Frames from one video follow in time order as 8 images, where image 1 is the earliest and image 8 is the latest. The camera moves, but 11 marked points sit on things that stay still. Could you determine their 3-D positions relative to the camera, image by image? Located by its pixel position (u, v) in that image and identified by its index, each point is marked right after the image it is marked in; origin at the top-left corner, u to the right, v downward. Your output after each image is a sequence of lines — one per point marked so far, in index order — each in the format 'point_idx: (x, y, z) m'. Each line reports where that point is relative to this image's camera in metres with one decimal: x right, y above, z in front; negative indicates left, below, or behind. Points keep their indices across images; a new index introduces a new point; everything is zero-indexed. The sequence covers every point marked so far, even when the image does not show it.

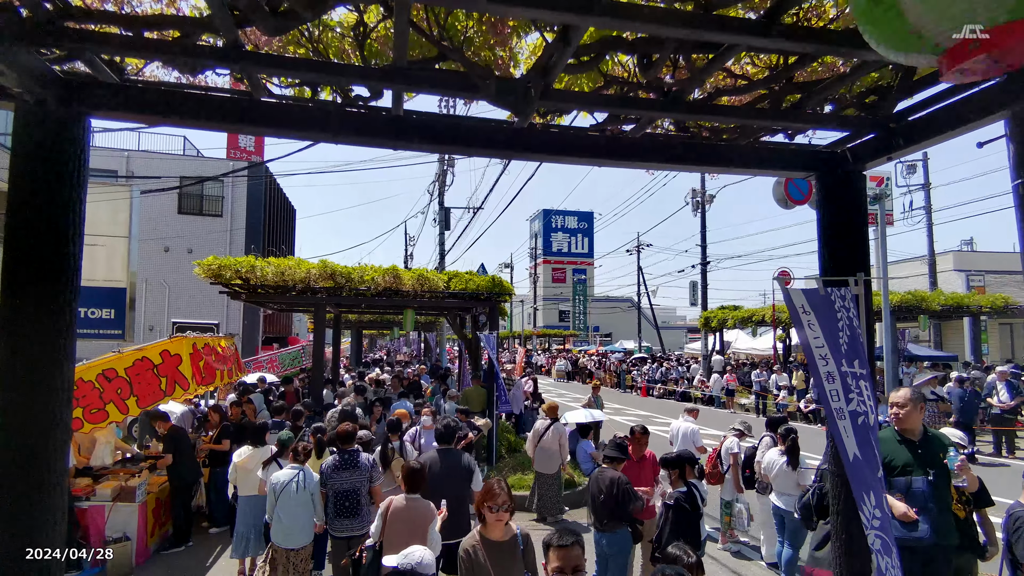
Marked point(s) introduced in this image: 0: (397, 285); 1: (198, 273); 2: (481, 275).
0: (-2.1, 0.0, +11.1) m
1: (-5.2, +0.3, +9.9) m
2: (-0.6, +0.2, +11.8) m
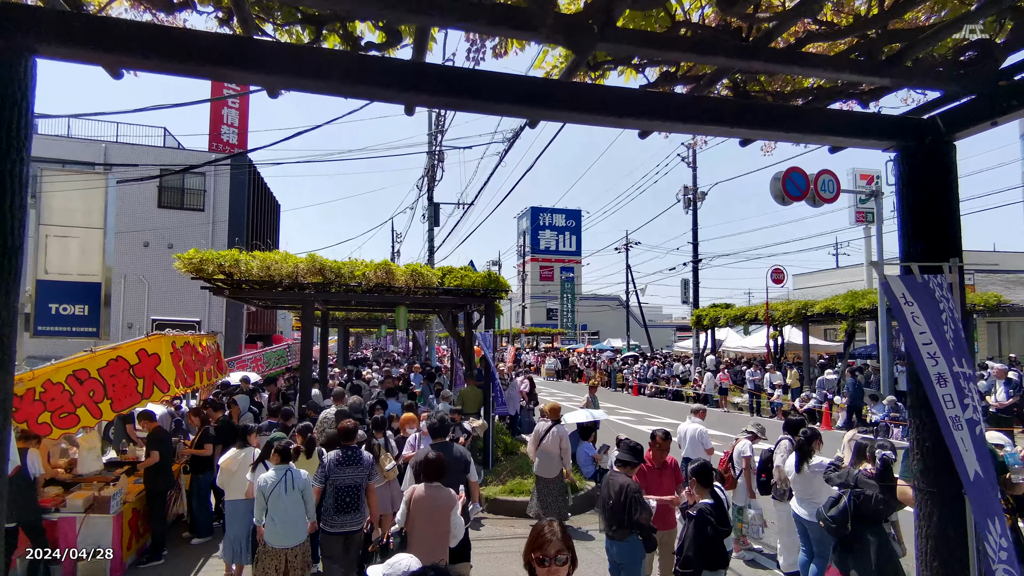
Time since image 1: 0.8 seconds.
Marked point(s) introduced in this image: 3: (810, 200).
0: (-2.2, +0.1, +10.6) m
1: (-5.3, +0.3, +9.3) m
2: (-0.7, +0.3, +11.4) m
3: (+7.8, +2.3, +15.7) m
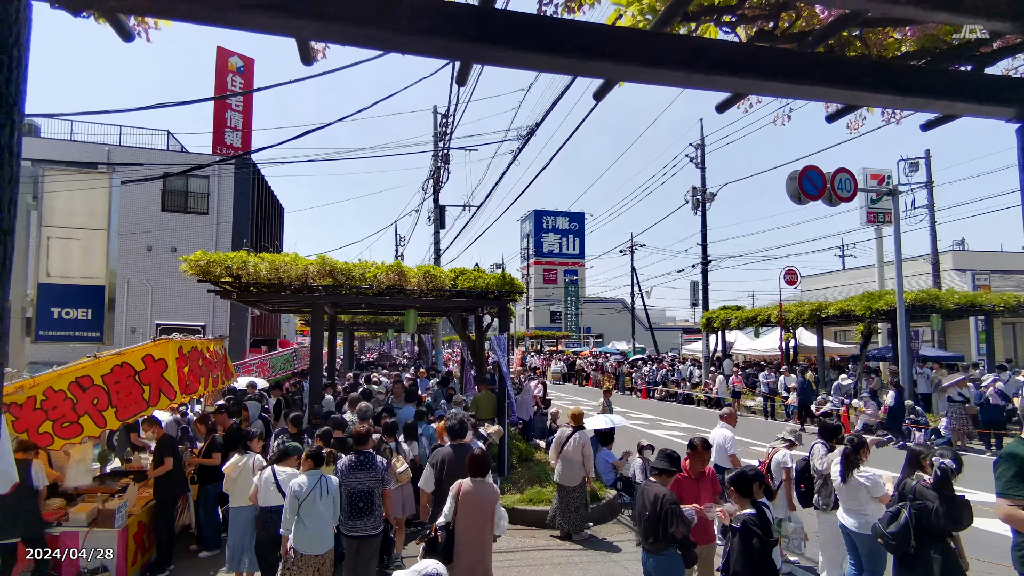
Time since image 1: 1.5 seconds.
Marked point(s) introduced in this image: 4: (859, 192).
0: (-1.9, +0.1, +10.3) m
1: (-5.0, +0.3, +9.0) m
2: (-0.4, +0.3, +11.1) m
3: (+8.1, +2.3, +15.4) m
4: (+9.4, +2.6, +16.0) m
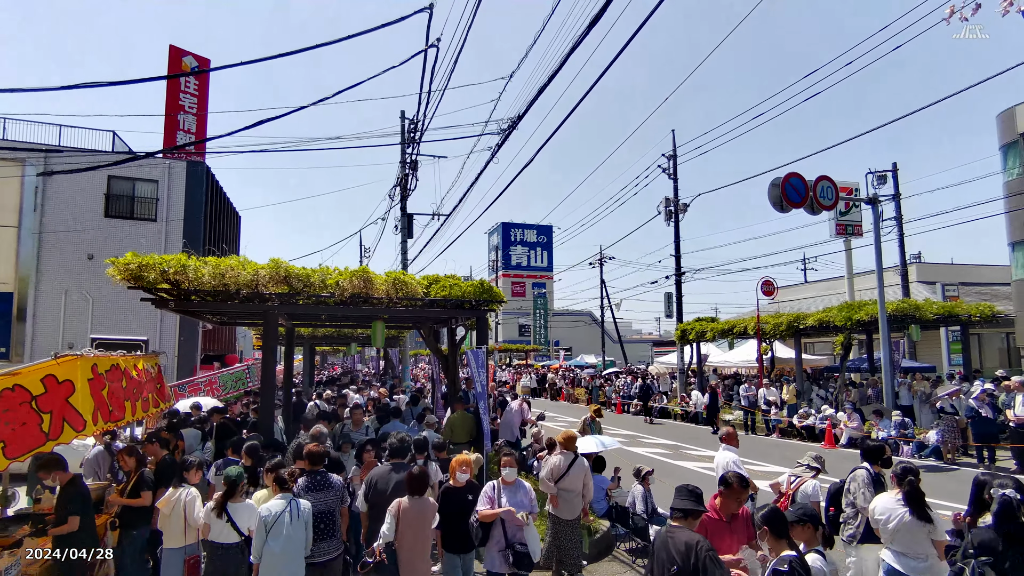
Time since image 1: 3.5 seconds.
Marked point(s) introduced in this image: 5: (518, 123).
0: (-2.2, 0.0, +9.3) m
1: (-5.3, +0.2, +7.8) m
2: (-0.8, +0.1, +10.1) m
3: (+7.4, +2.0, +14.9) m
4: (+8.7, +2.3, +15.7) m
5: (+0.1, +2.6, +9.3) m
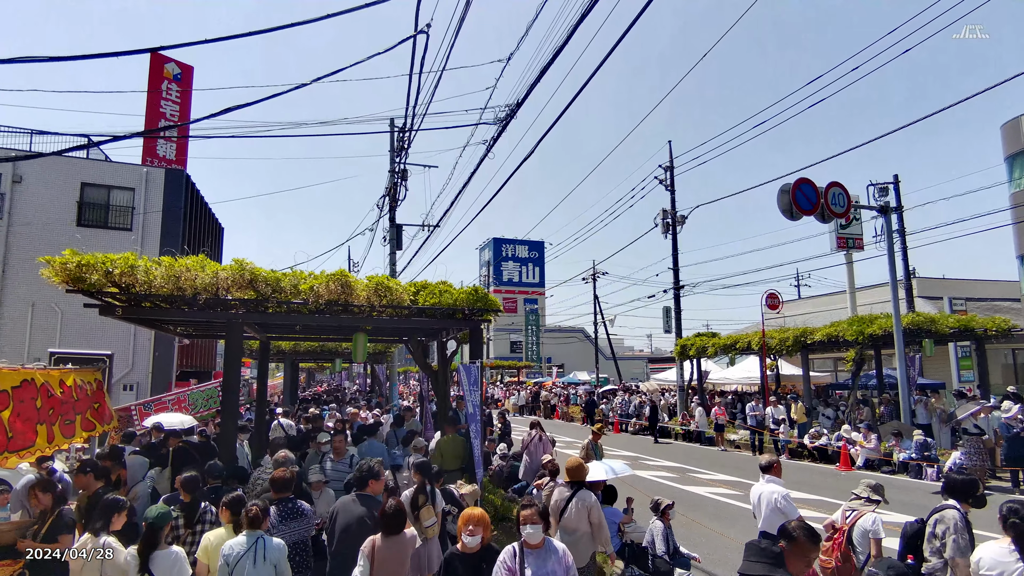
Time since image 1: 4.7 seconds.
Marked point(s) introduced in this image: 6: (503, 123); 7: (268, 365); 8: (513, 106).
0: (-2.3, -0.1, +8.2) m
1: (-5.3, +0.1, +6.7) m
2: (-0.8, 0.0, +9.1) m
3: (+7.3, +1.7, +14.1) m
4: (+8.5, +2.0, +14.9) m
5: (0.0, +2.5, +8.3) m
6: (-0.1, +2.4, +8.5) m
7: (-5.0, -1.6, +12.2) m
8: (0.0, +2.5, +8.1) m
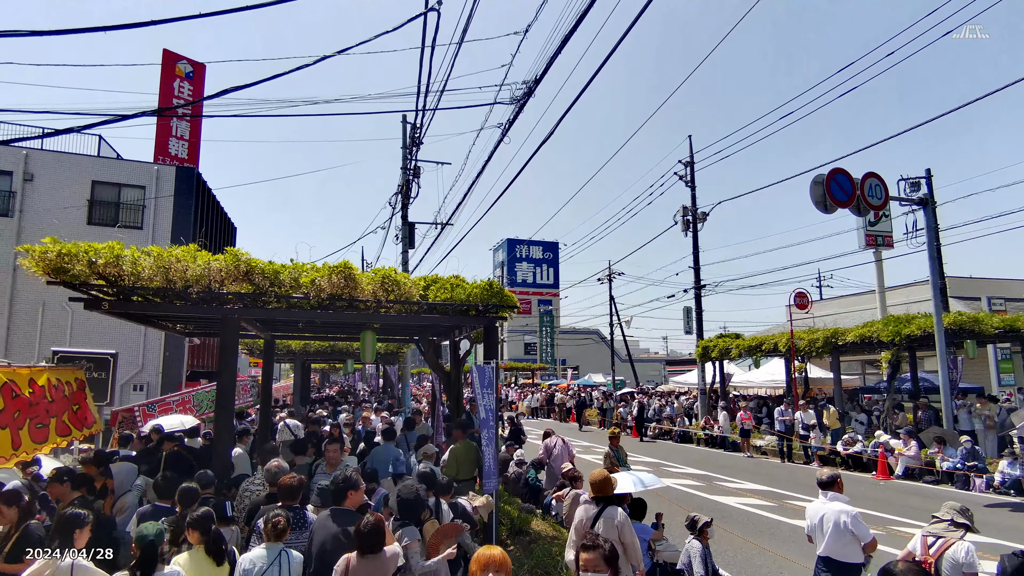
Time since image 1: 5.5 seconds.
0: (-2.0, -0.1, +7.6) m
1: (-5.1, +0.2, +6.2) m
2: (-0.6, +0.1, +8.5) m
3: (+7.7, +1.8, +13.3) m
4: (+8.9, +2.1, +14.0) m
5: (+0.3, +2.5, +7.7) m
6: (+0.1, +2.5, +7.9) m
7: (-4.7, -1.5, +11.7) m
8: (+0.2, +2.6, +7.5) m
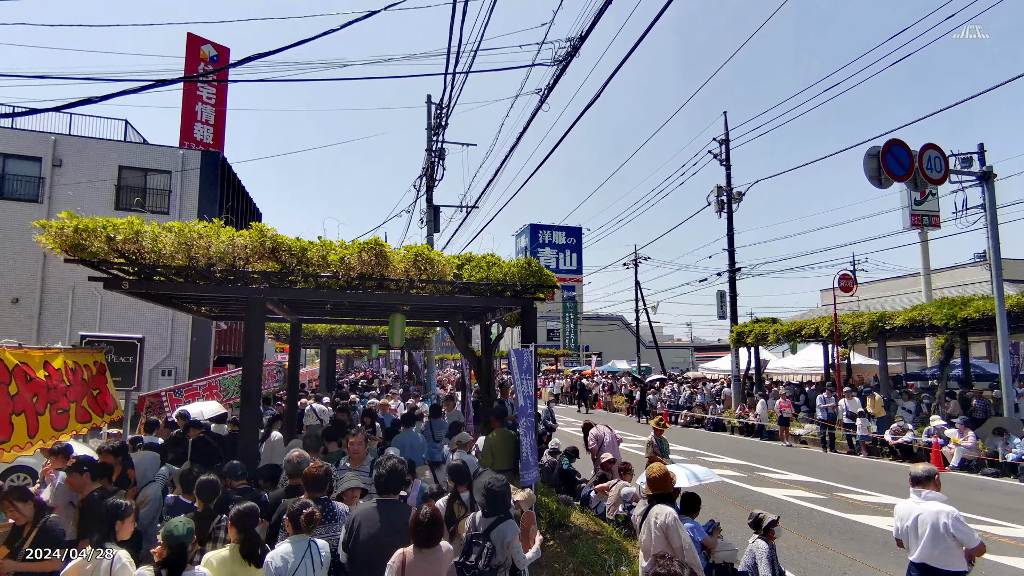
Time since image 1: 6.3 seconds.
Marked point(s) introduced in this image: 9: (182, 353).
0: (-1.5, +0.2, +7.2) m
1: (-4.6, +0.4, +5.9) m
2: (-0.1, +0.4, +8.0) m
3: (+8.4, +2.2, +12.4) m
4: (+9.6, +2.5, +13.1) m
5: (+0.8, +2.8, +7.1) m
6: (+0.6, +2.7, +7.3) m
7: (-4.0, -1.2, +11.3) m
8: (+0.7, +2.8, +6.9) m
9: (-11.1, -2.2, +19.9) m
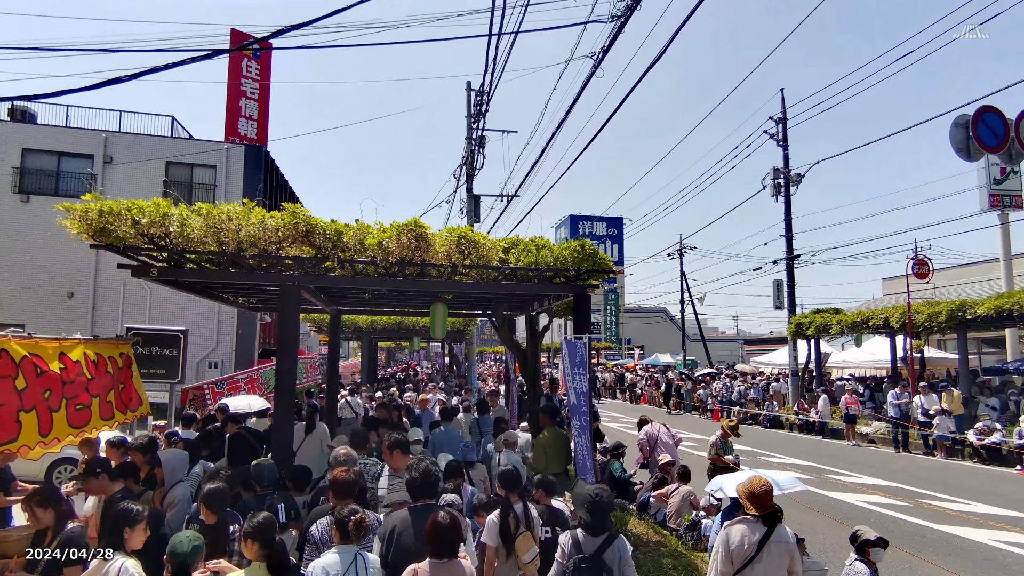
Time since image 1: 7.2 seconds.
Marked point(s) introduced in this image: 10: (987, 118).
0: (-1.0, +0.4, +6.6) m
1: (-4.1, +0.6, +5.5) m
2: (+0.6, +0.5, +7.3) m
3: (+9.3, +2.5, +11.2) m
4: (+10.6, +2.8, +11.8) m
5: (+1.3, +3.0, +6.4) m
6: (+1.1, +2.9, +6.6) m
7: (-3.2, -1.0, +11.0) m
8: (+1.2, +3.0, +6.2) m
9: (-9.6, -2.0, +20.0) m
10: (+8.5, +3.0, +10.6) m
